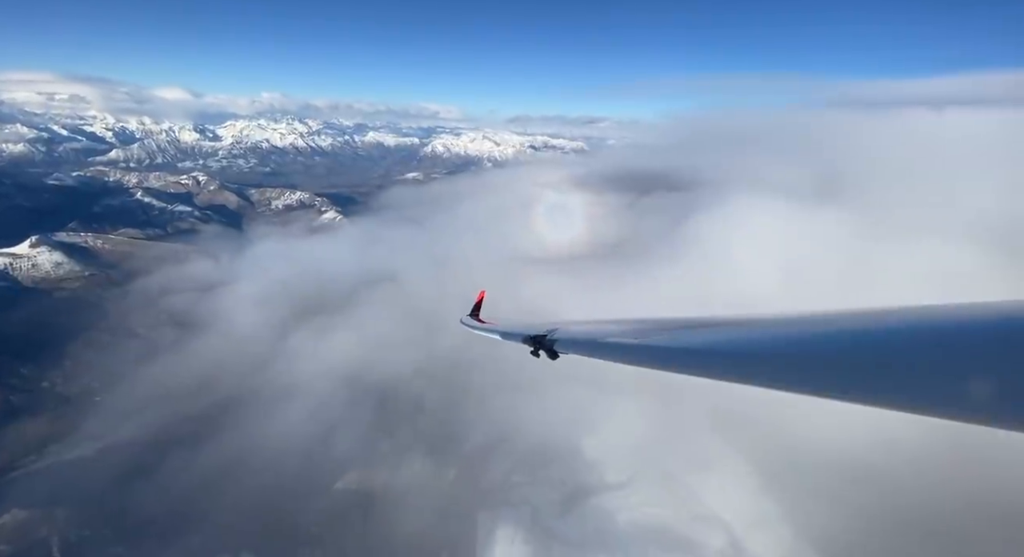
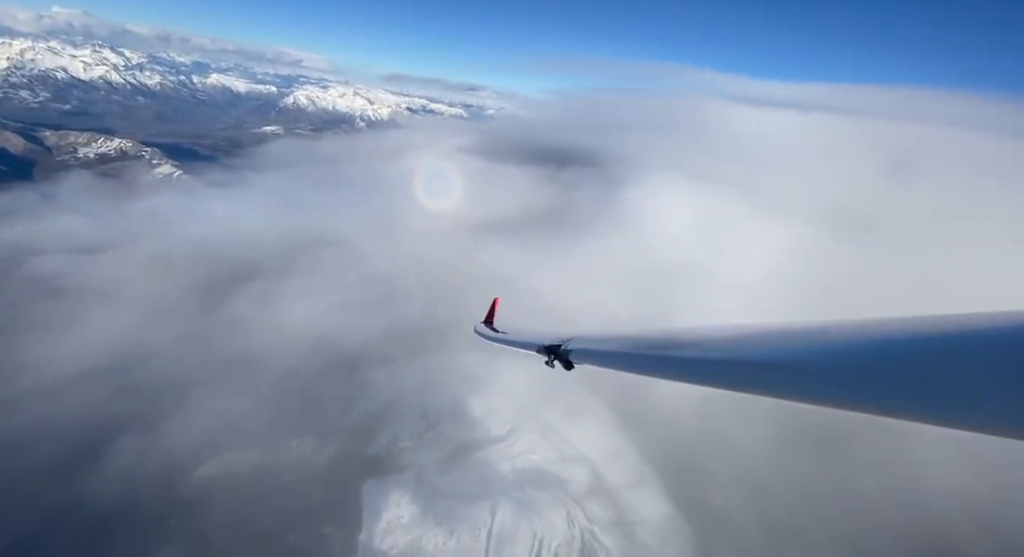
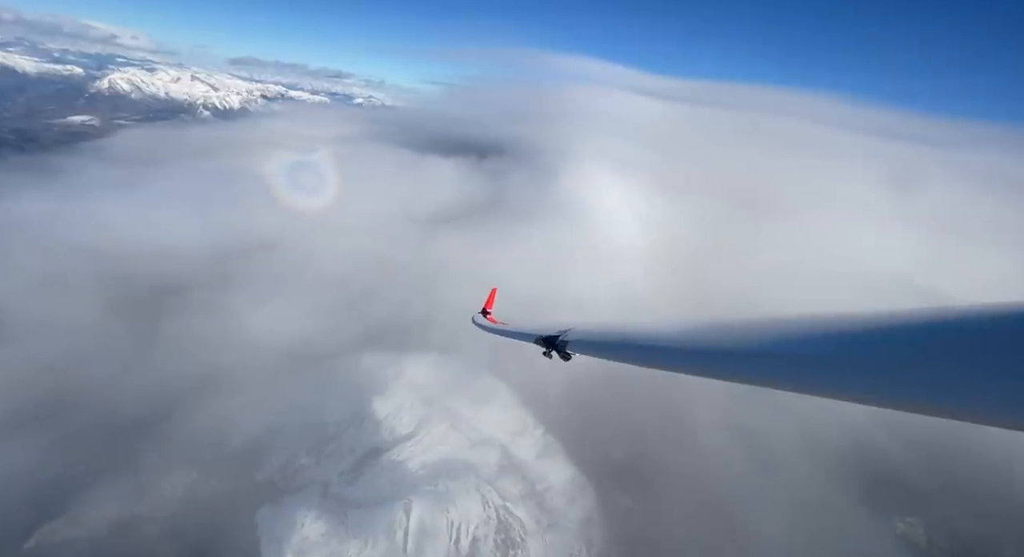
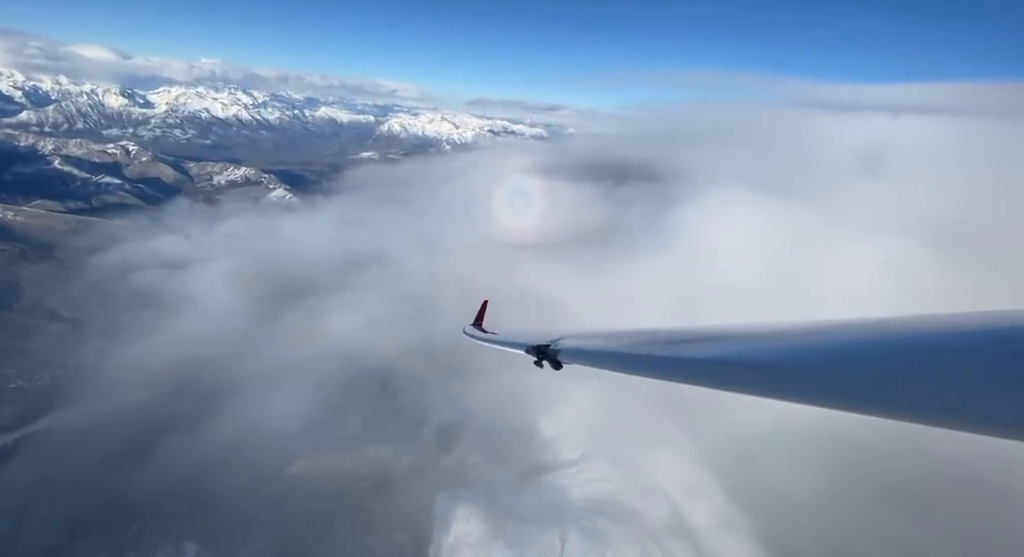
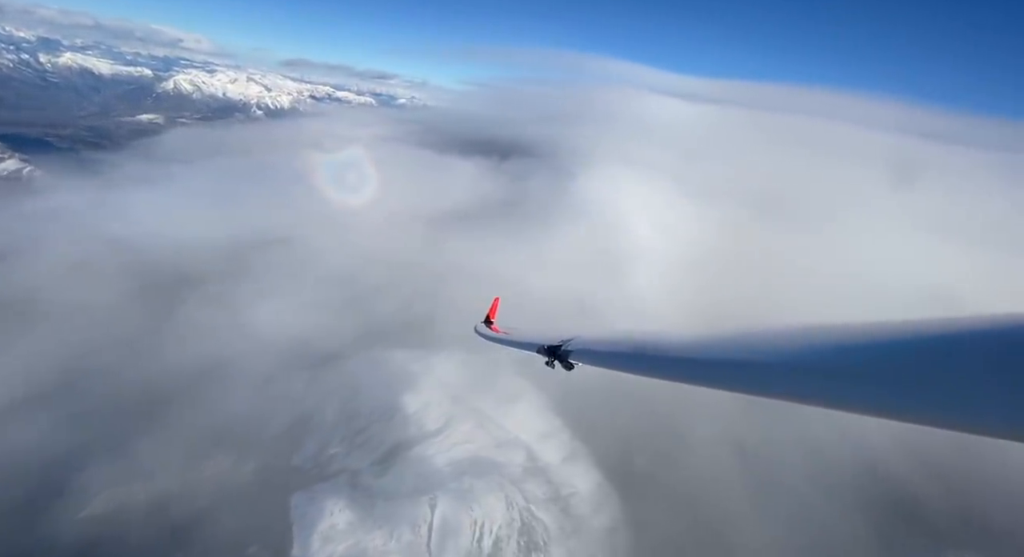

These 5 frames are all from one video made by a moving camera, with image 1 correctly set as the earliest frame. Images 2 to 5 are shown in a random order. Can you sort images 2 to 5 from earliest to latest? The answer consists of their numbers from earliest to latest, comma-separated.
4, 2, 5, 3
